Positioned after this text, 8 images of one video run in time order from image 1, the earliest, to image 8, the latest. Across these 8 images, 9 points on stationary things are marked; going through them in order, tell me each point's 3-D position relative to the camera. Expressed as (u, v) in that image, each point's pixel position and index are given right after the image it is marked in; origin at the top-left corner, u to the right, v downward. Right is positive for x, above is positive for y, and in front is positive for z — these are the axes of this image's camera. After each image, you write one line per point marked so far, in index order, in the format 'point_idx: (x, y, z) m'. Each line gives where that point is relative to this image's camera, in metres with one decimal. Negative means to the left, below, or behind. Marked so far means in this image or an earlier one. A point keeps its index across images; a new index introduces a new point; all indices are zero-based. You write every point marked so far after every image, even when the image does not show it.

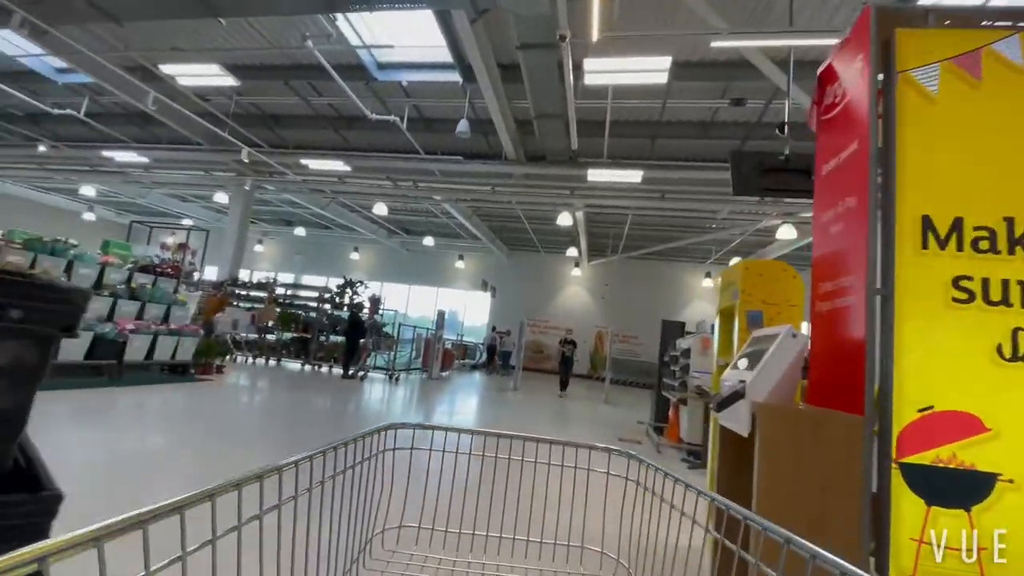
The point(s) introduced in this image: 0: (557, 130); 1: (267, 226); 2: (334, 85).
0: (+0.8, +2.9, +8.8) m
1: (-9.4, +2.3, +18.7) m
2: (-3.1, +3.5, +8.6) m
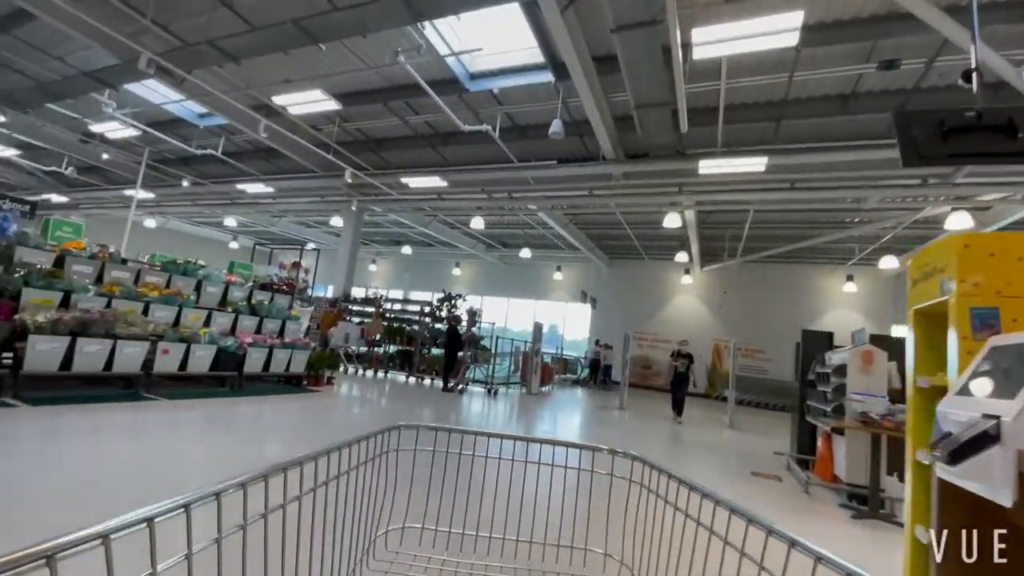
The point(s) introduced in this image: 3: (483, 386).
0: (+2.5, +2.7, +7.9) m
1: (-5.5, +1.7, +19.6) m
2: (-1.4, +3.3, +8.5) m
3: (-0.7, -2.3, +11.0) m
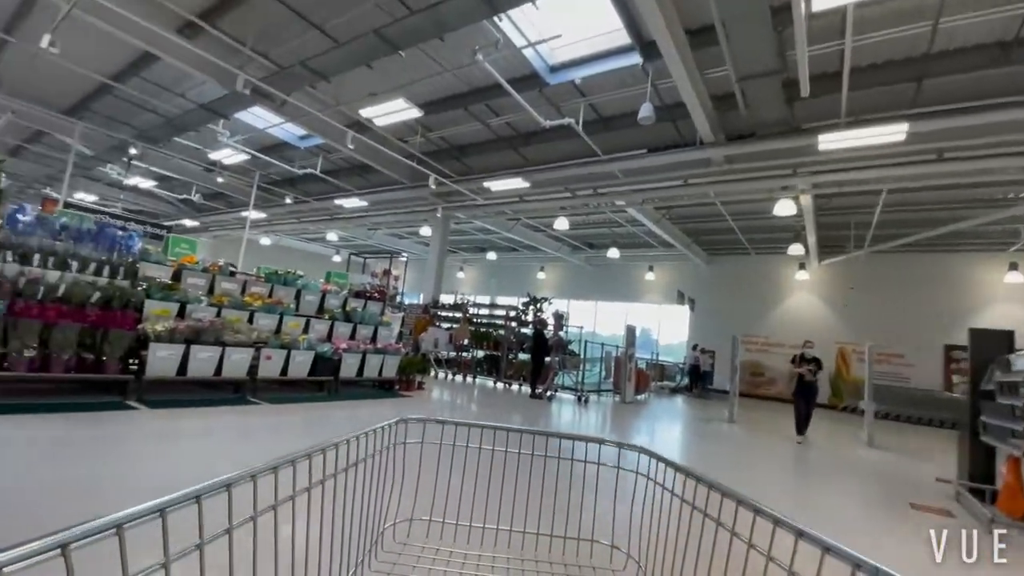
0: (+3.7, +2.8, +6.9) m
1: (-1.9, +1.4, +19.8) m
2: (0.0, +3.2, +8.2) m
3: (+1.3, -2.3, +10.5) m
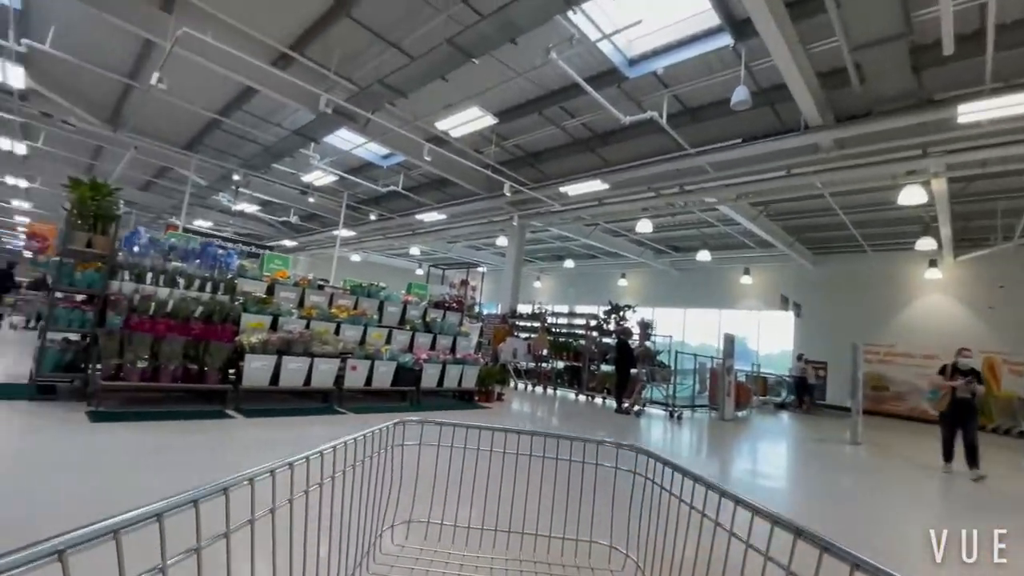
0: (+4.7, +2.8, +5.9) m
1: (+1.3, +1.1, +19.6) m
2: (+1.2, +3.1, +7.8) m
3: (+3.0, -2.4, +9.7) m
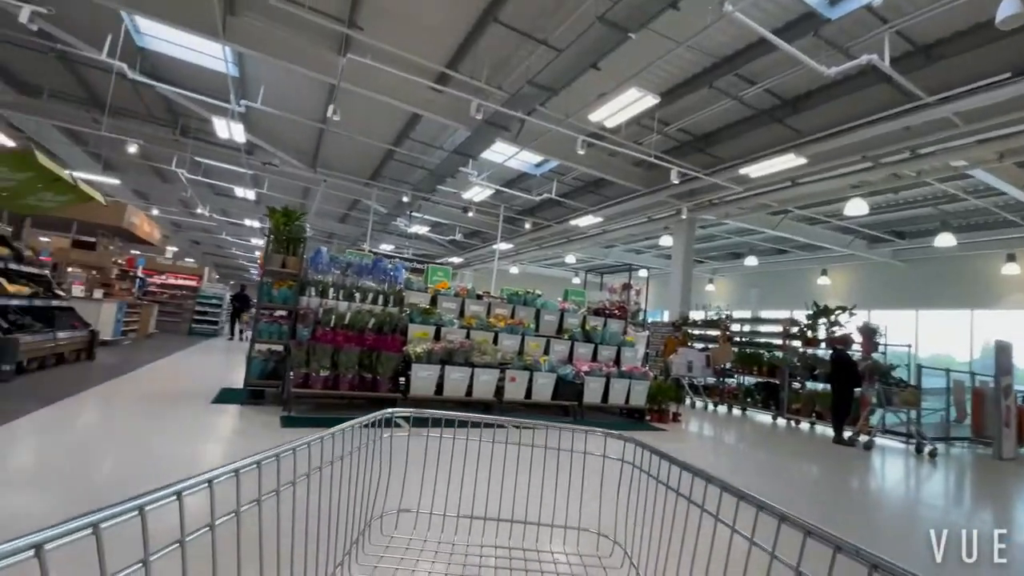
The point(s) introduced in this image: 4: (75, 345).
0: (+6.2, +3.0, +3.5) m
1: (+7.3, +0.9, +17.5) m
2: (+3.5, +3.1, +6.5) m
3: (+6.0, -2.4, +7.6) m
4: (-5.3, -0.7, +5.8) m
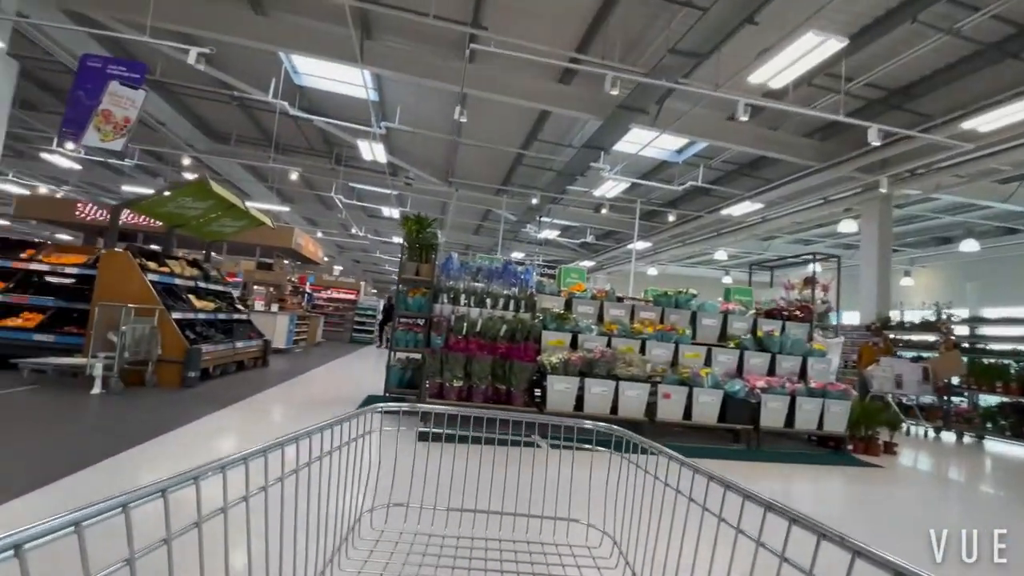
0: (+6.8, +3.2, +1.2) m
1: (+11.8, +1.1, +14.3) m
2: (+5.0, +3.2, +4.7) m
3: (+7.9, -2.2, +5.0) m
4: (-3.5, -0.9, +6.5) m
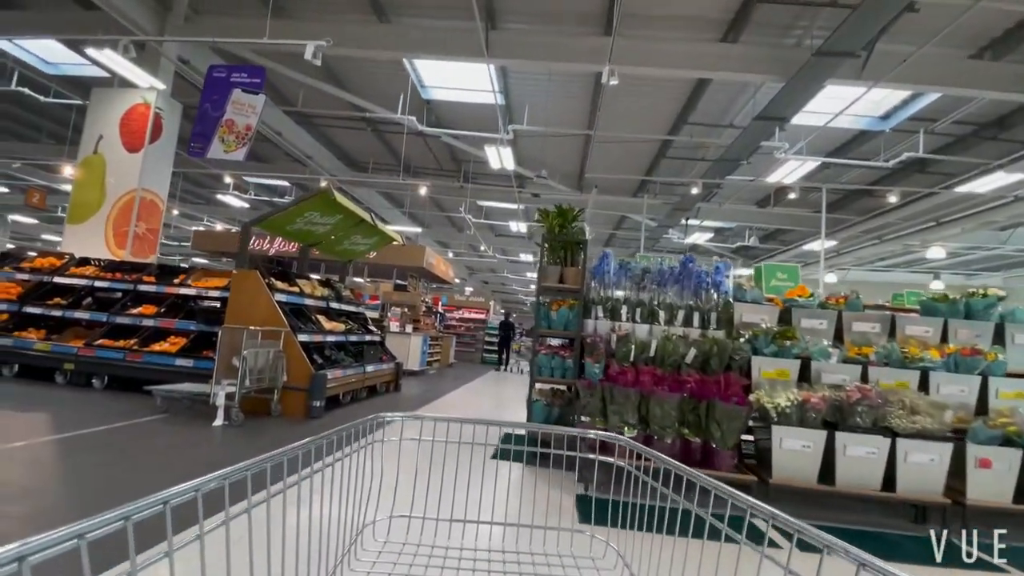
0: (+6.9, +3.5, -1.5) m
1: (+15.1, +1.1, +9.8) m
2: (+6.1, +3.3, +2.4) m
3: (+9.1, -2.0, +1.7) m
4: (-1.6, -1.1, +6.1) m
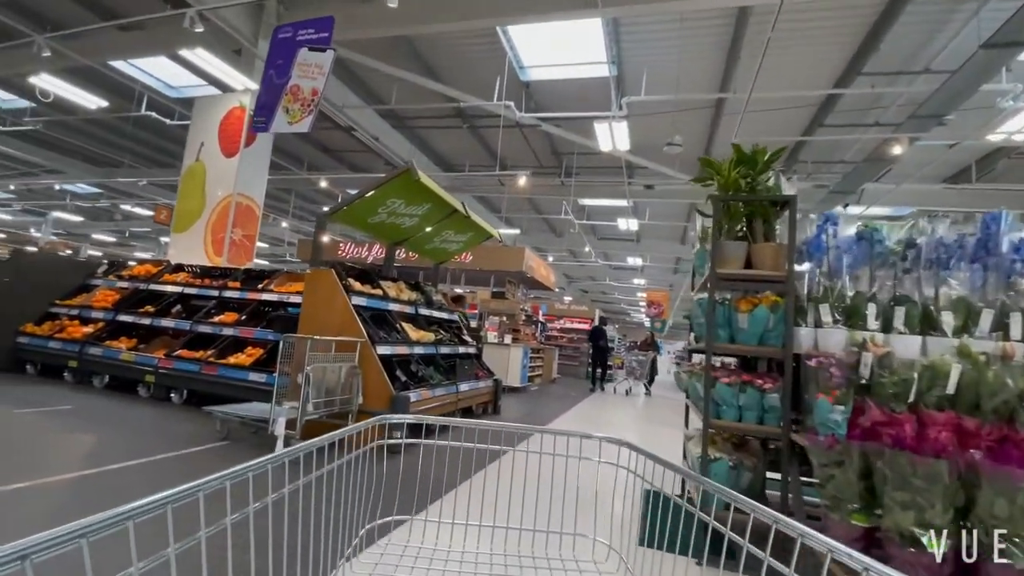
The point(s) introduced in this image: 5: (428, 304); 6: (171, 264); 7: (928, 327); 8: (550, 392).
0: (+6.4, +3.8, -3.8) m
1: (+16.8, +1.2, +5.6) m
2: (+6.4, +3.5, +0.2) m
3: (+9.3, -1.7, -1.3) m
4: (-0.4, -1.2, +5.2) m
5: (-0.9, -0.2, +4.9) m
6: (-3.7, +0.3, +5.2) m
7: (+1.7, -0.2, +2.2) m
8: (+0.7, -2.0, +8.9) m
